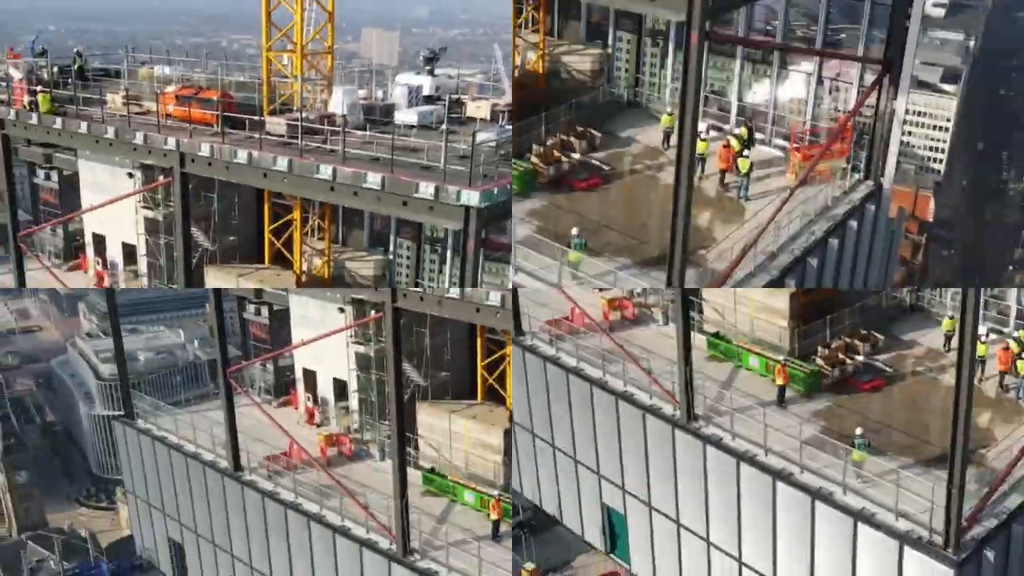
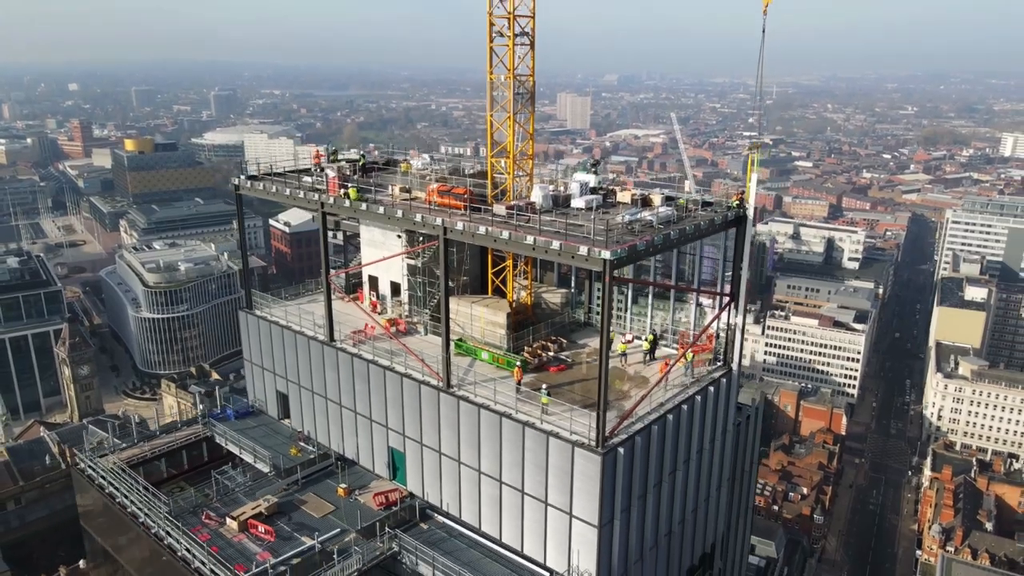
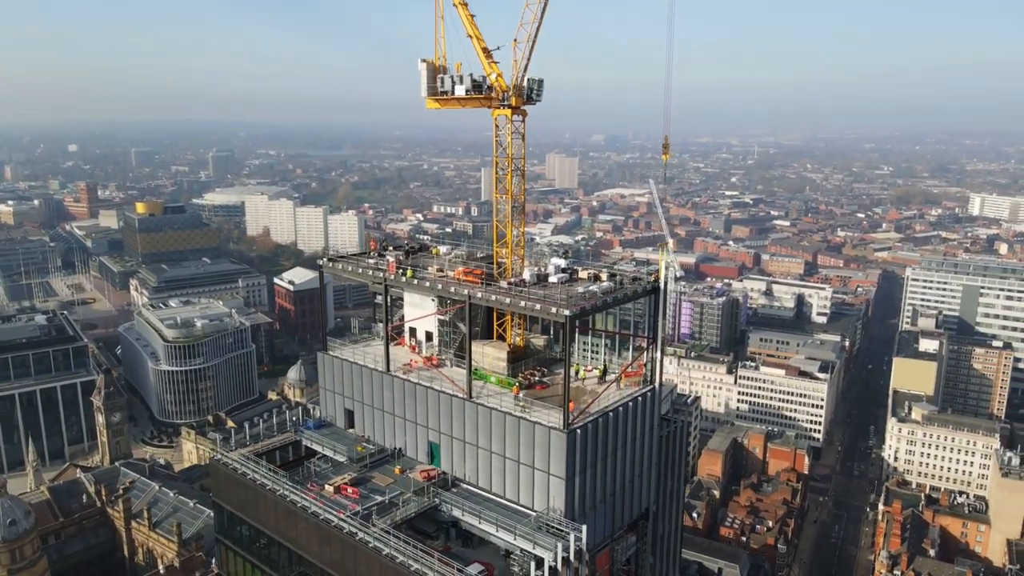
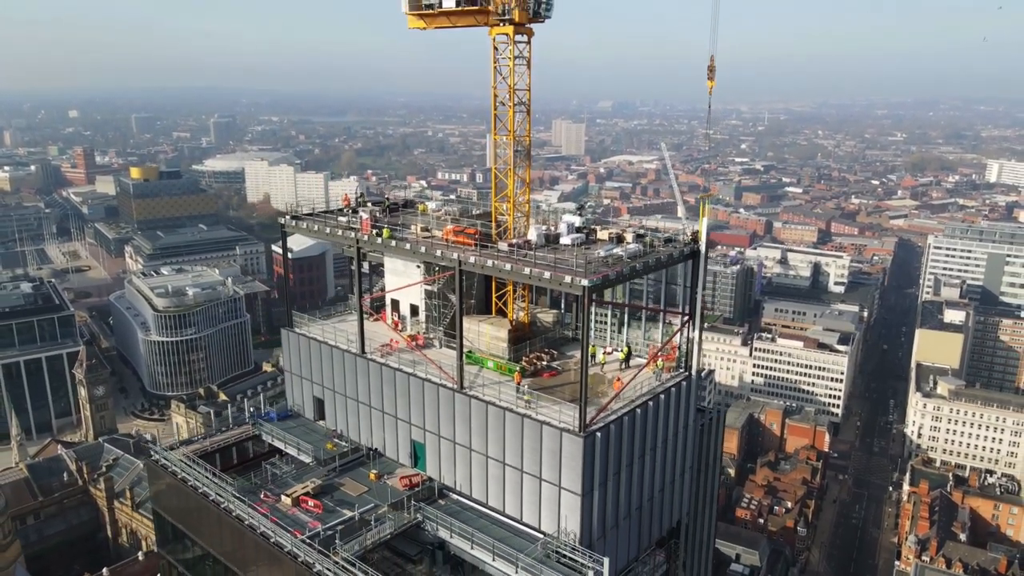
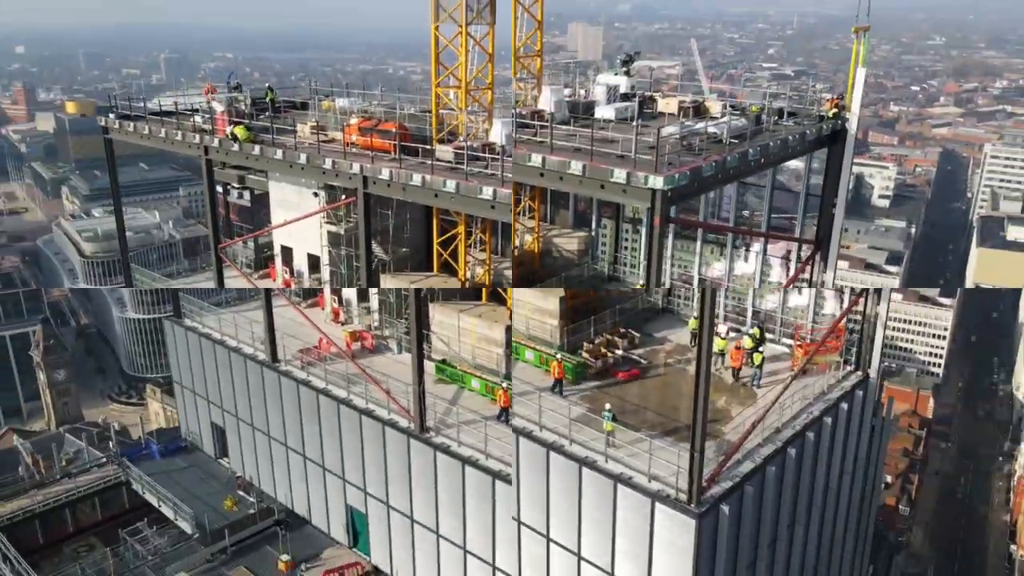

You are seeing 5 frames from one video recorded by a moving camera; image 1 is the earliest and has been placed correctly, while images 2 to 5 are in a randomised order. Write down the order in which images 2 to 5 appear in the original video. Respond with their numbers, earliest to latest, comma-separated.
5, 2, 4, 3
